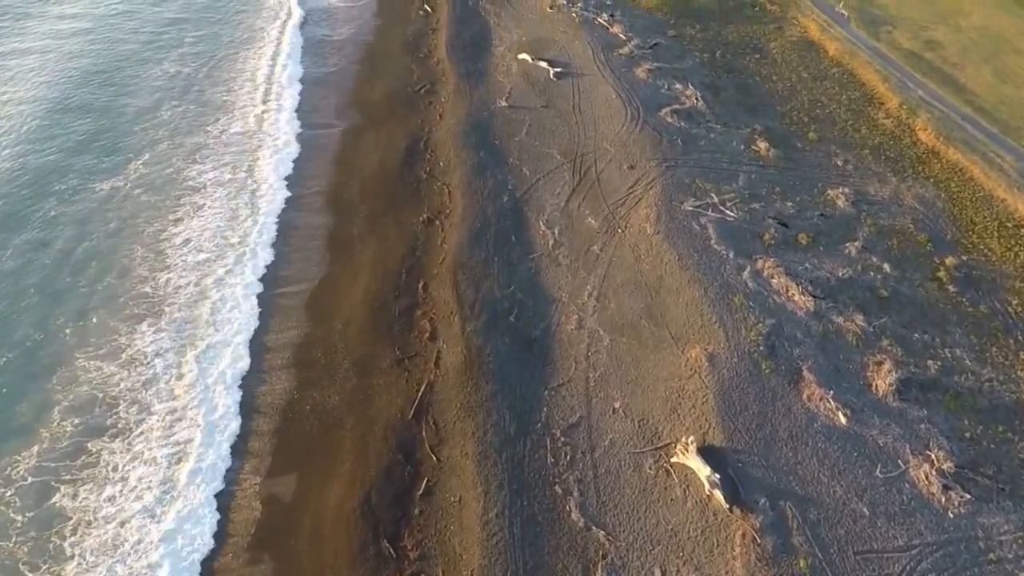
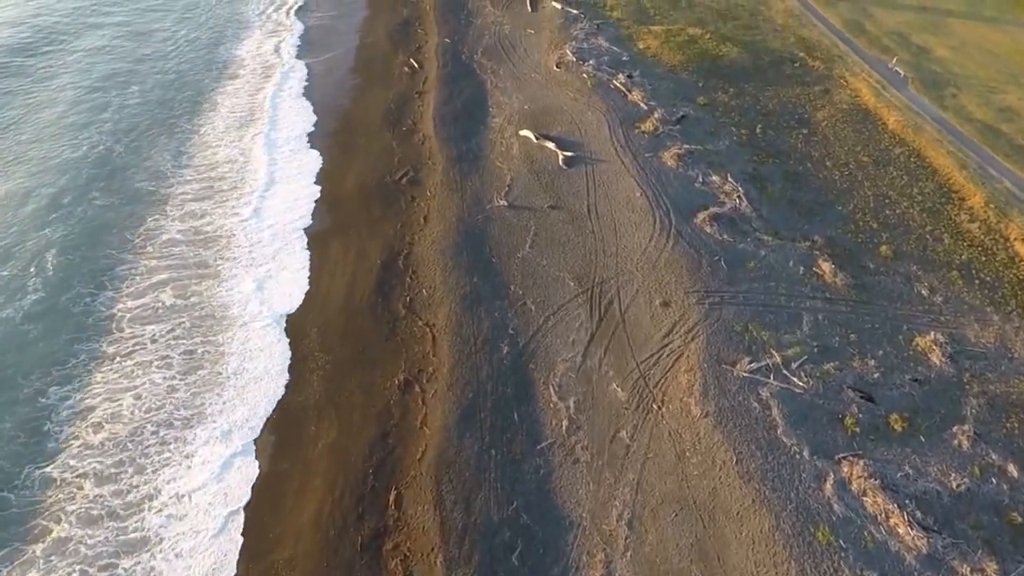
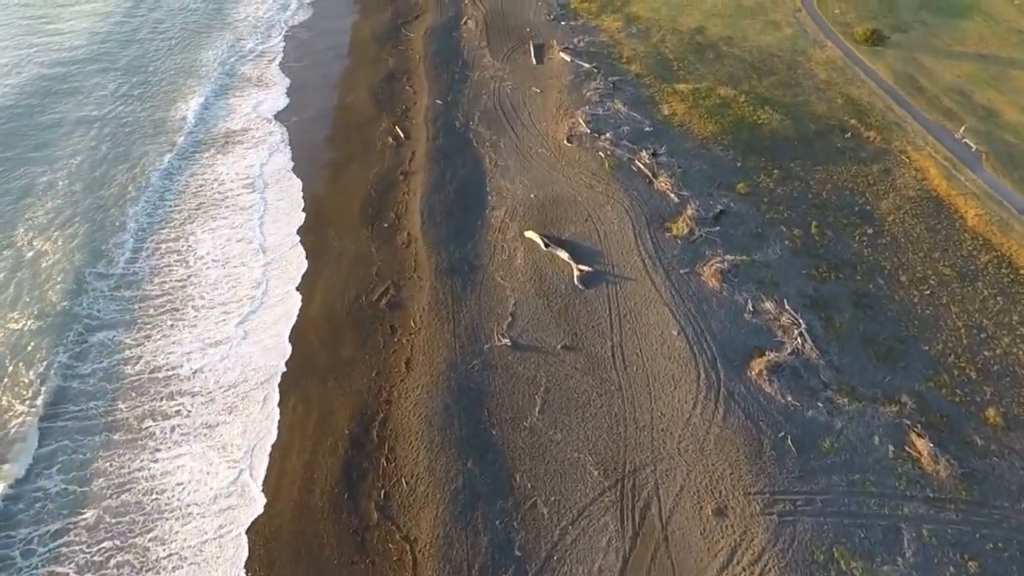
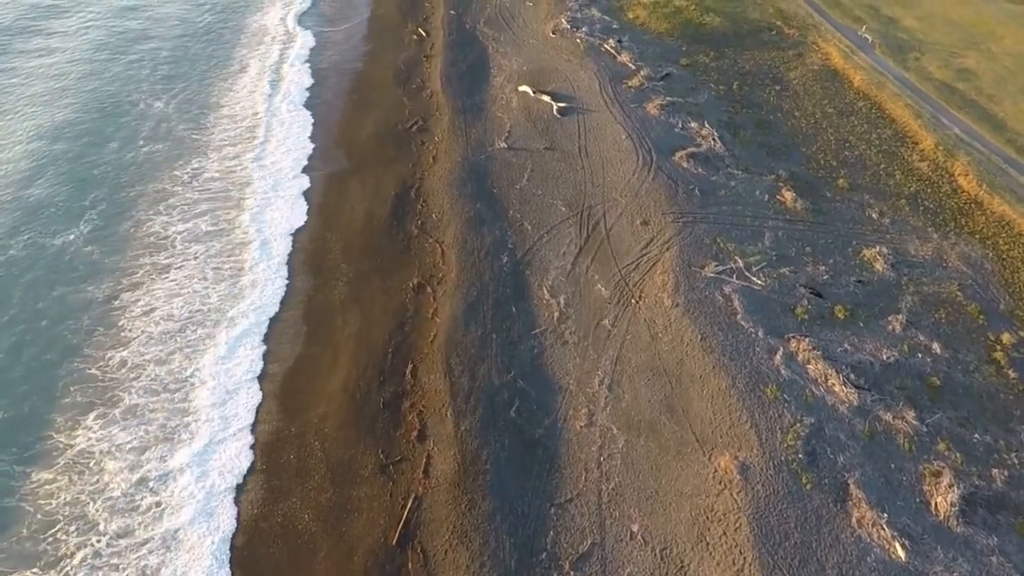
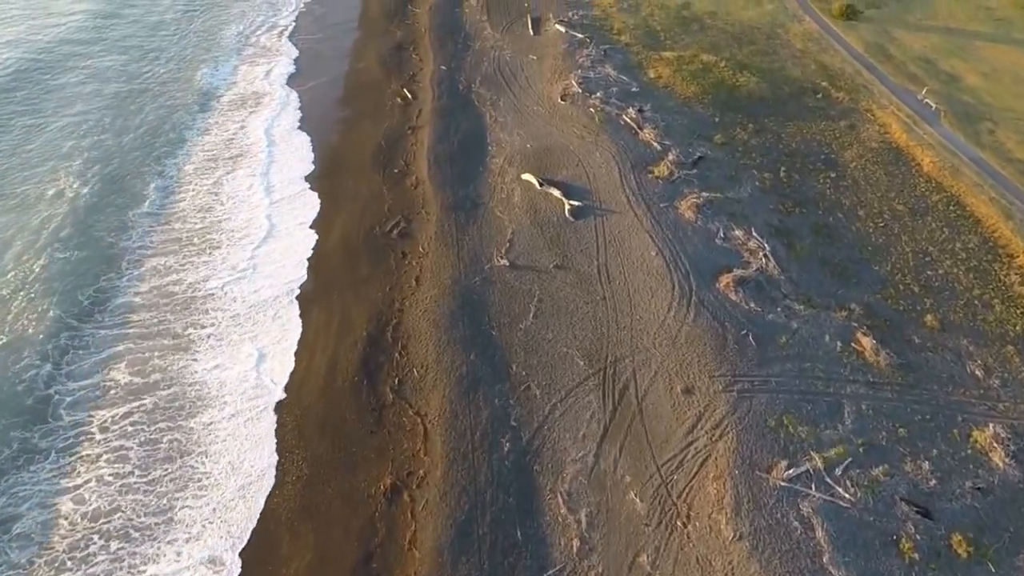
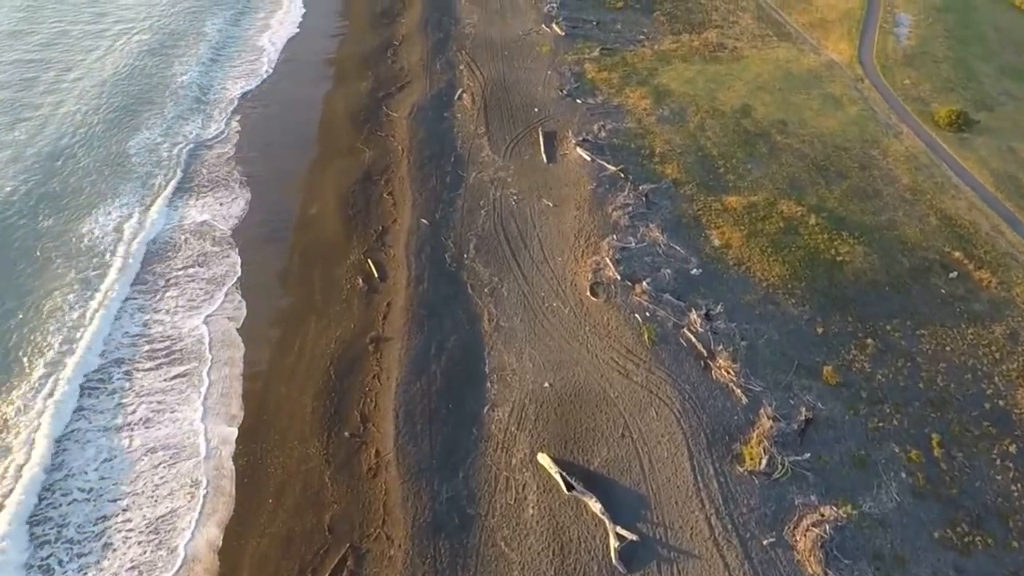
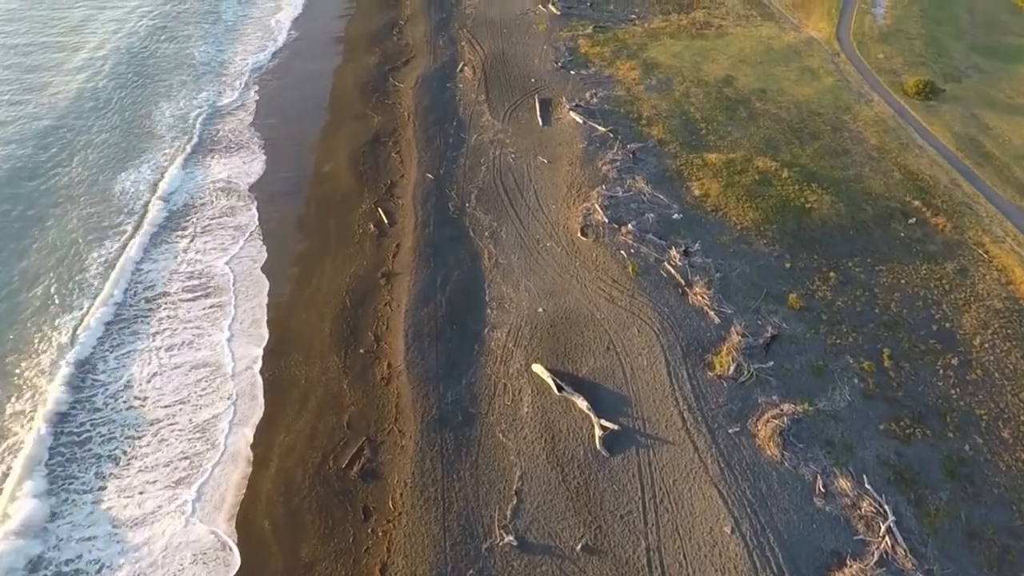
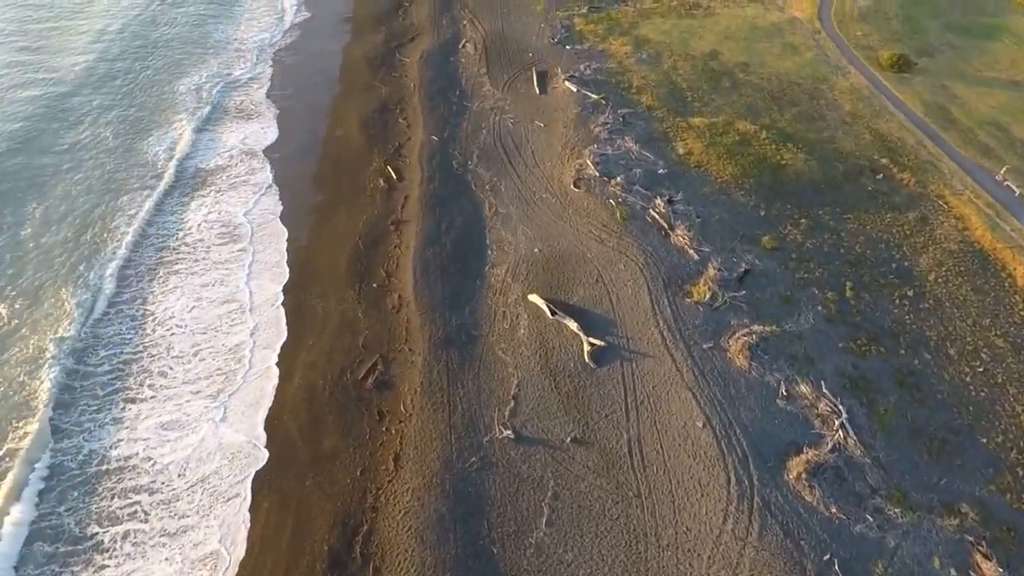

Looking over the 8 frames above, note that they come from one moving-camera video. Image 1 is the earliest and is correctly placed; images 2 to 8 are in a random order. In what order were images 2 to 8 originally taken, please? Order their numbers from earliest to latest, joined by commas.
4, 2, 5, 3, 8, 7, 6
